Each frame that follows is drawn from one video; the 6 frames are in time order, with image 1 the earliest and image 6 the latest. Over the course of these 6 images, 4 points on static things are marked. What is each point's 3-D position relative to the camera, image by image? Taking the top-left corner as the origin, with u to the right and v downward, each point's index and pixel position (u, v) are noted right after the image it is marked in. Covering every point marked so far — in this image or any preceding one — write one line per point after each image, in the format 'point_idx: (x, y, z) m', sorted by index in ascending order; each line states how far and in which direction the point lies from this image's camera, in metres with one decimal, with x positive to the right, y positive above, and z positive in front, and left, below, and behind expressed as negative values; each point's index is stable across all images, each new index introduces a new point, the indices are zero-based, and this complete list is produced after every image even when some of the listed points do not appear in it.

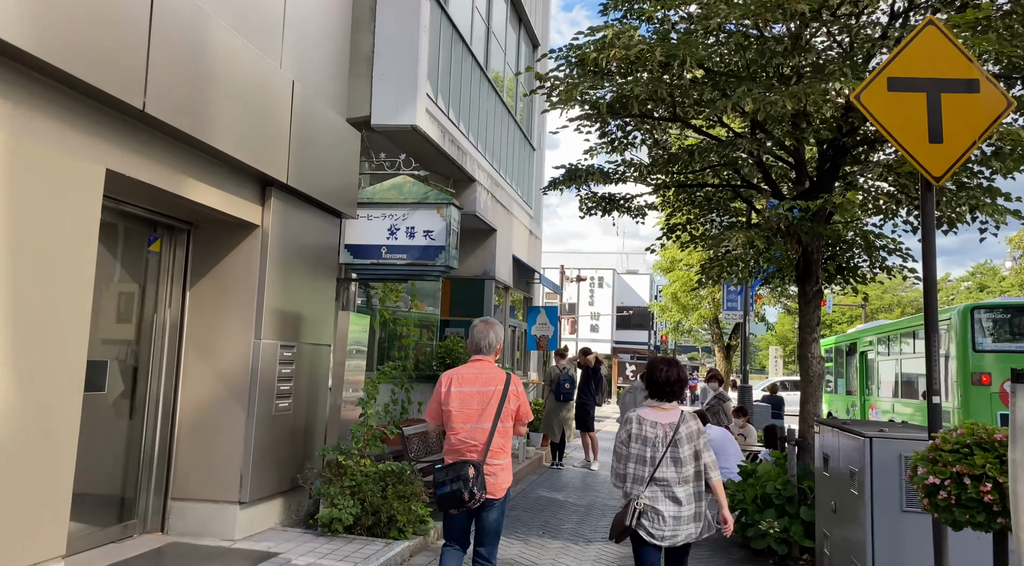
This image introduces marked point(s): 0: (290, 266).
0: (-1.9, +0.1, +6.9) m
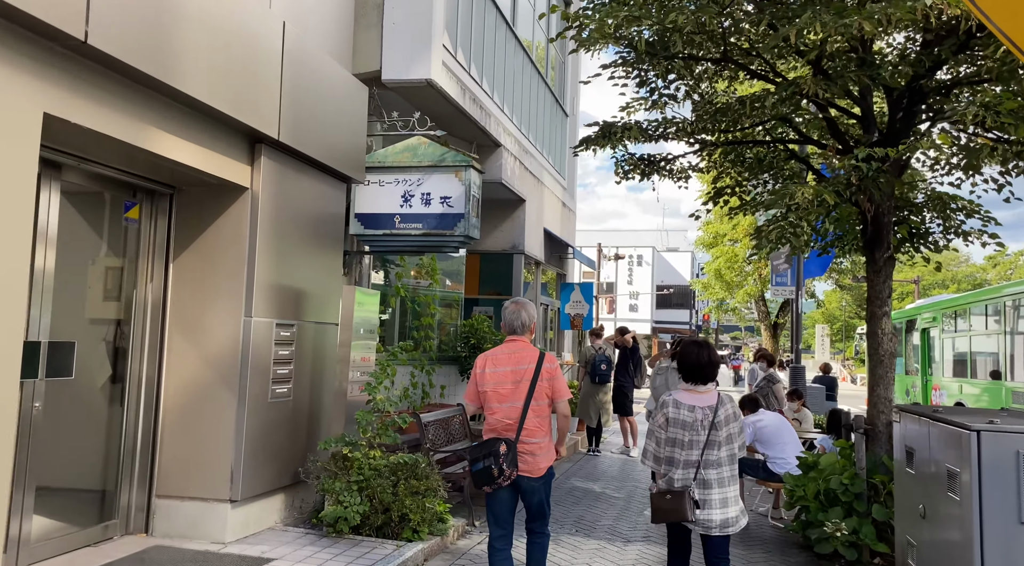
0: (-1.7, +0.4, +6.1) m
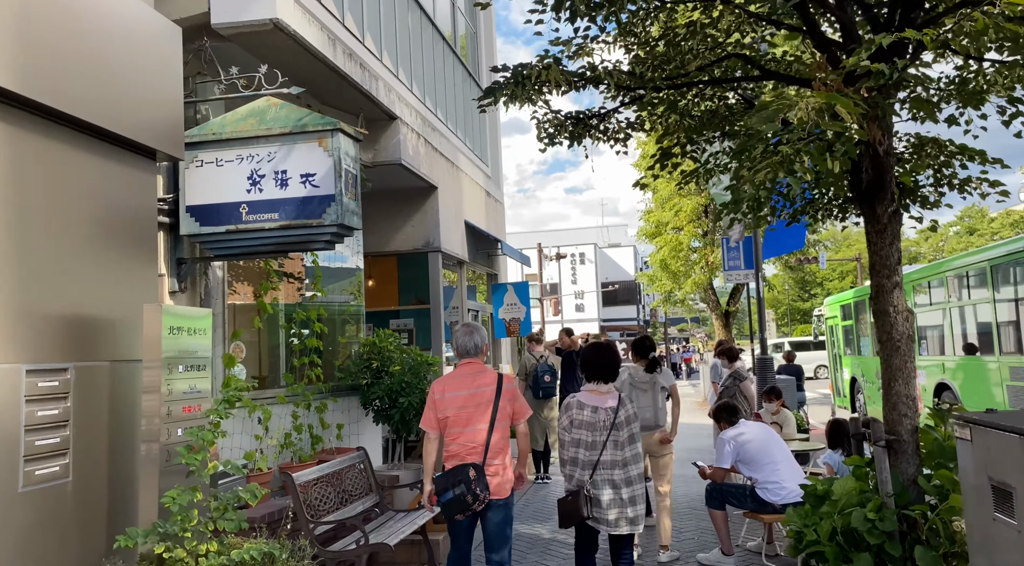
0: (-2.3, +0.2, +4.1) m
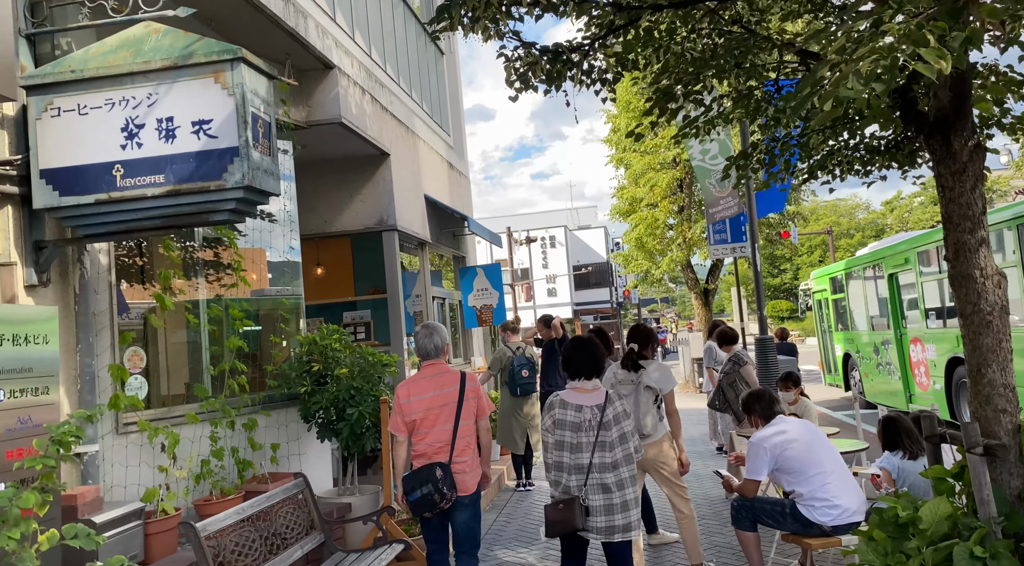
0: (-2.4, +0.3, +2.7) m
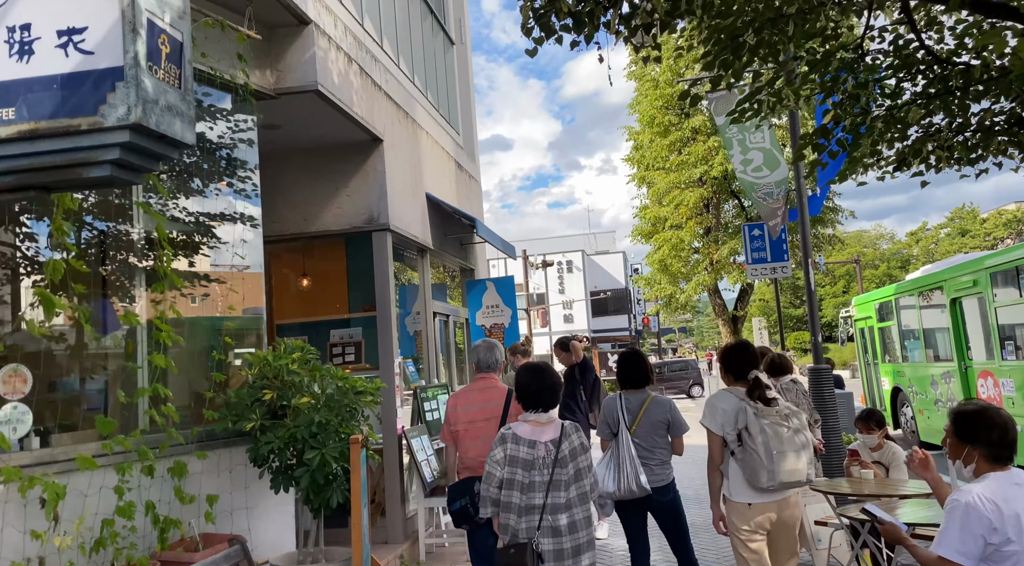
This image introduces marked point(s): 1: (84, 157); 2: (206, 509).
0: (-2.4, +0.4, +1.3) m
1: (-1.5, +0.4, +2.9) m
2: (-1.7, -1.2, +4.5) m
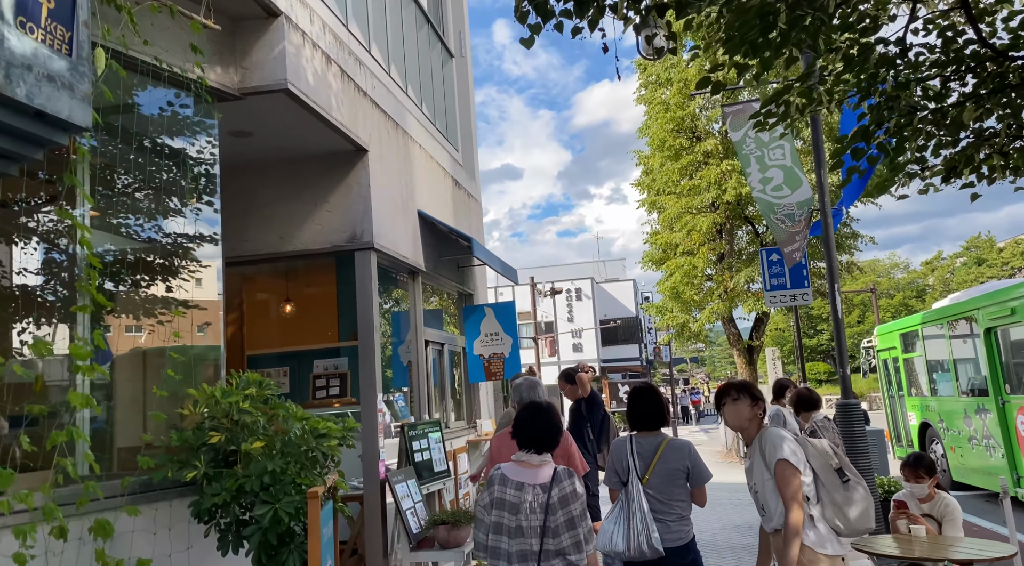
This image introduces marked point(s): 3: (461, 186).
0: (-2.5, +0.4, +0.7) m
1: (-1.6, +0.4, +2.2) m
2: (-1.7, -1.3, +3.8) m
3: (-0.6, +1.1, +9.2) m
